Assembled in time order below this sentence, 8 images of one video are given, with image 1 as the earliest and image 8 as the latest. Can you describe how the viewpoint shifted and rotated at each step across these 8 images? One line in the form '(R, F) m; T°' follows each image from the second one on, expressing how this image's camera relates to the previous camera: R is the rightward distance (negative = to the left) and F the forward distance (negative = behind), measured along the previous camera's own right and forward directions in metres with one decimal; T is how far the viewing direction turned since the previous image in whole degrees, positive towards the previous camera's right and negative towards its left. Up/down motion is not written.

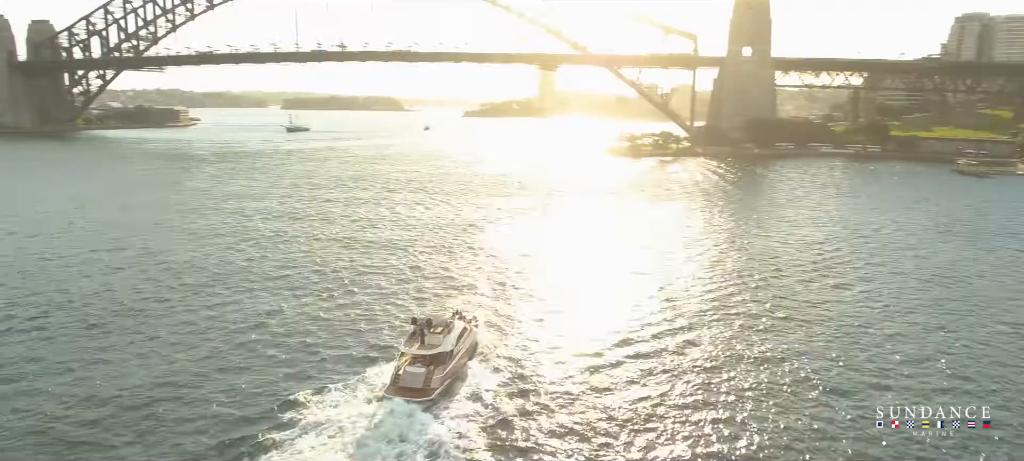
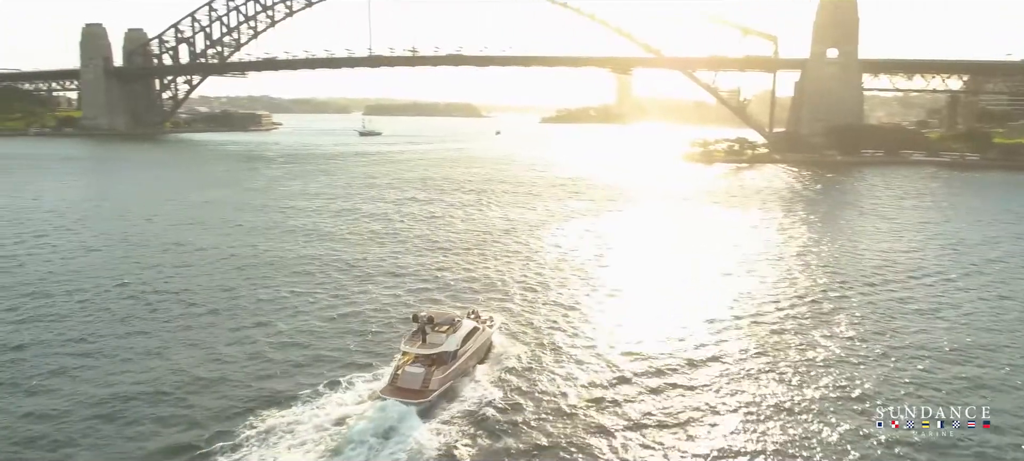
(+1.2, +1.3) m; -6°
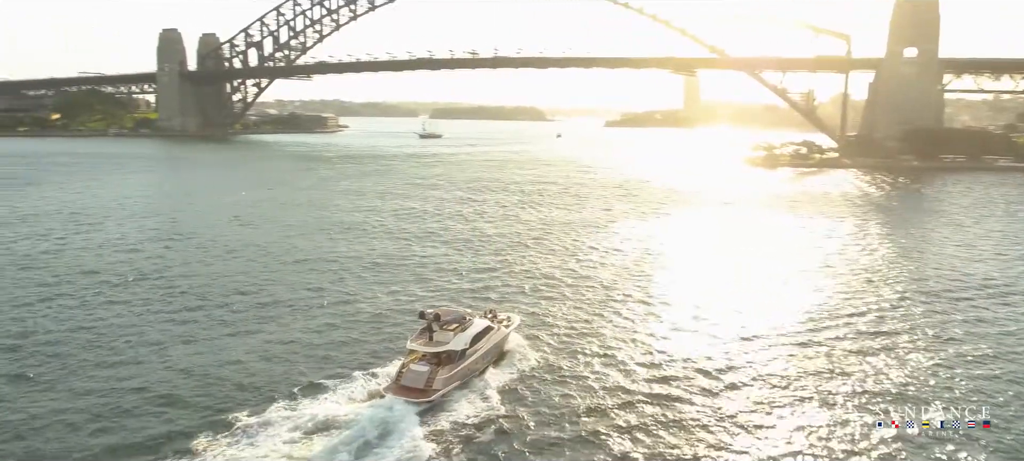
(+1.0, +0.8) m; -5°
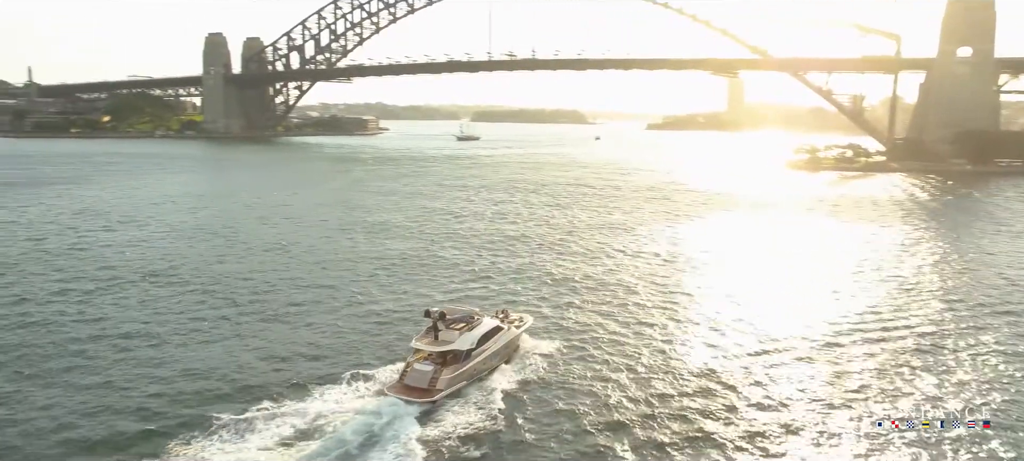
(+0.6, +0.5) m; -3°
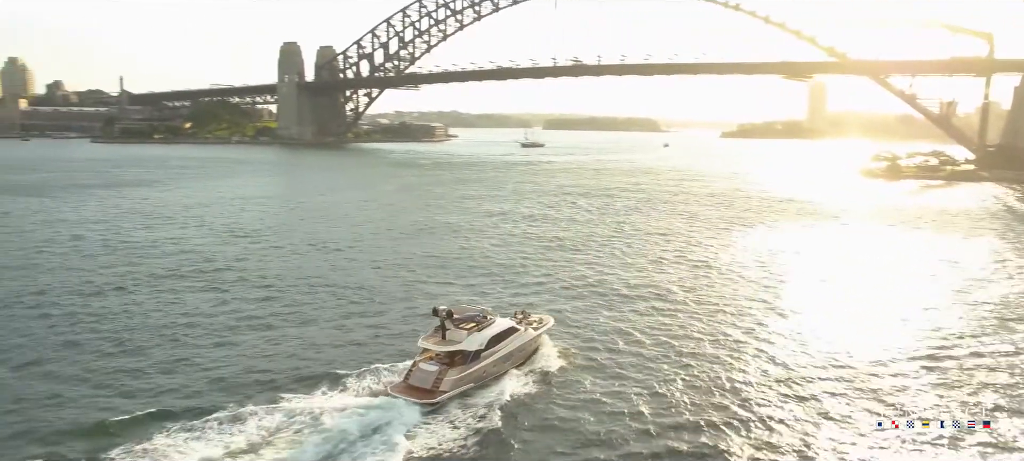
(+0.9, +0.8) m; -6°
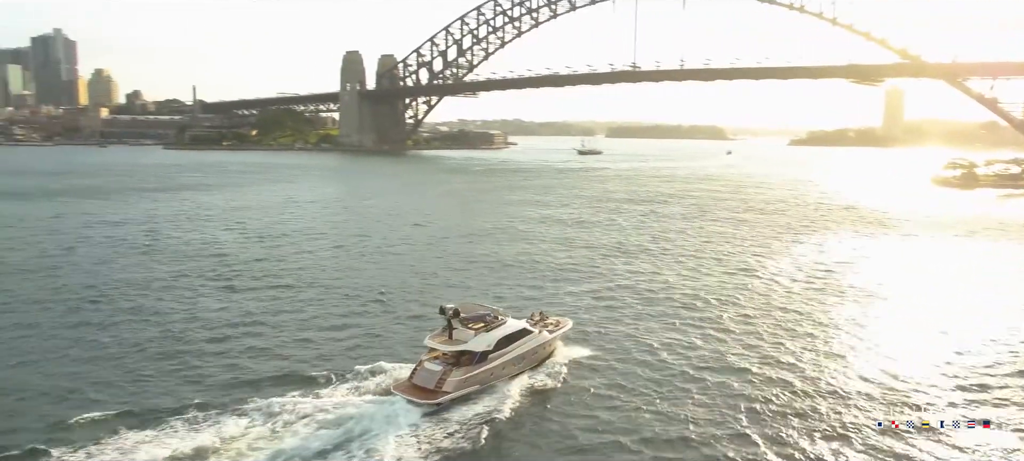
(+0.8, +0.6) m; -5°
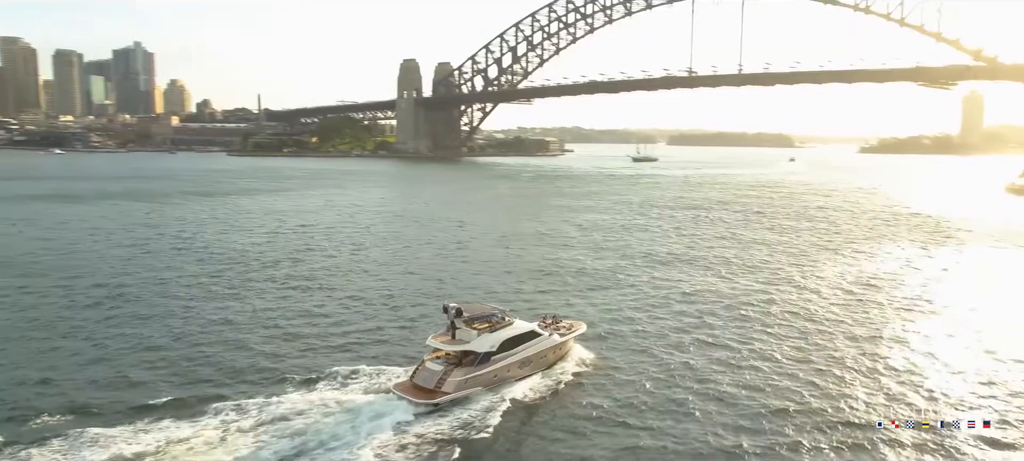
(+0.9, +0.5) m; -5°
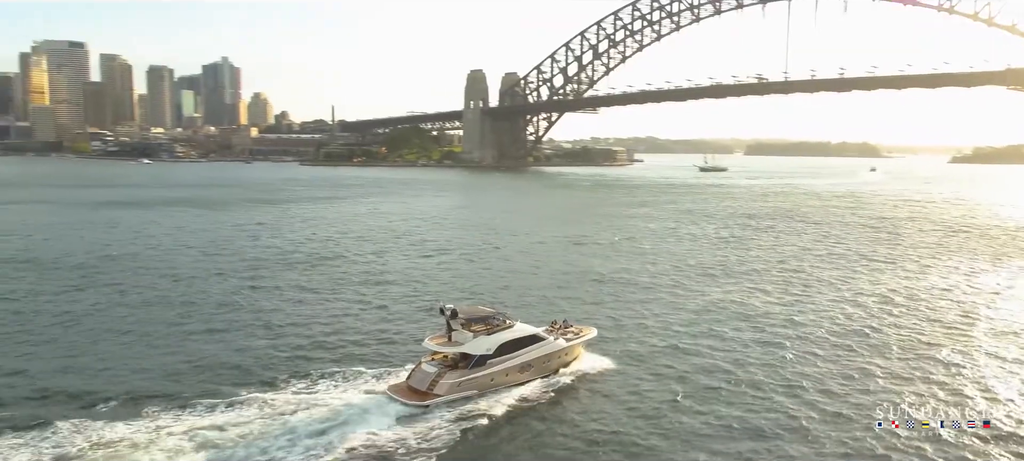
(+1.2, +0.5) m; -6°
